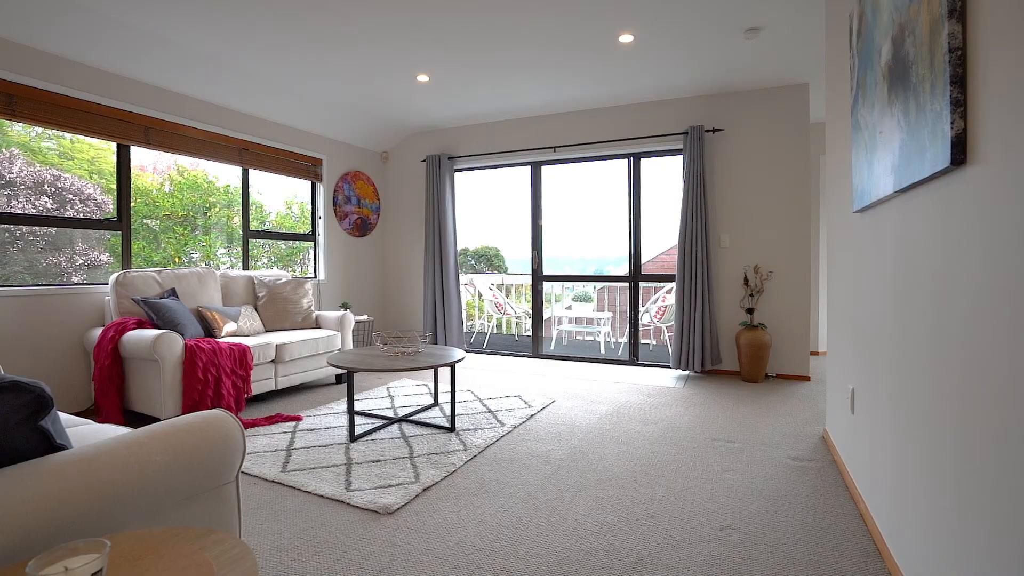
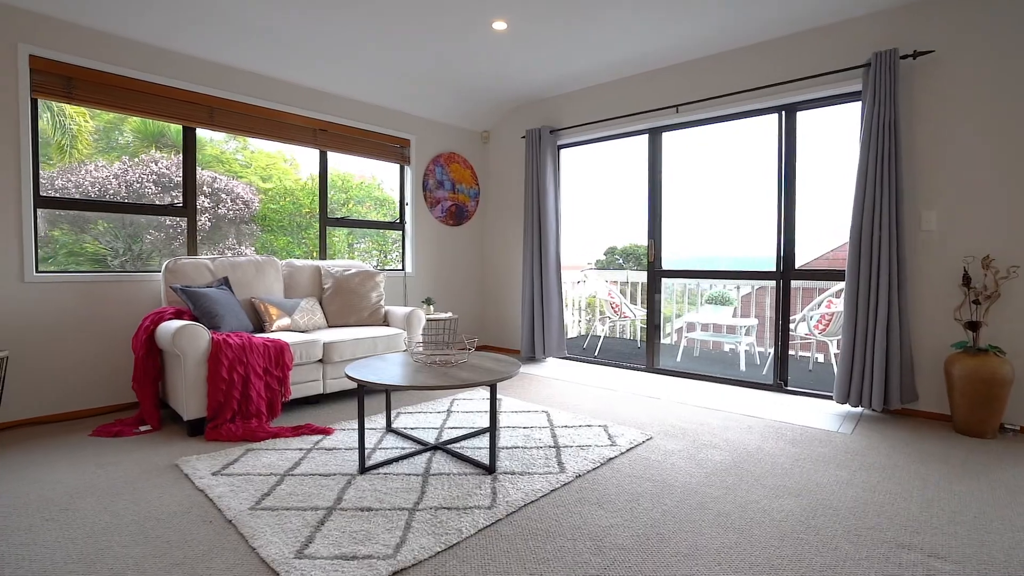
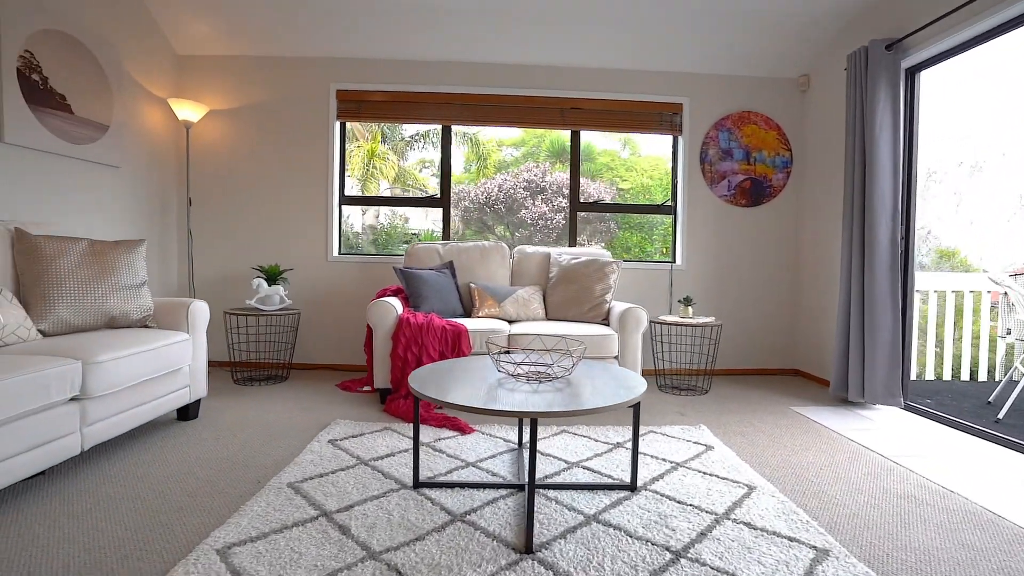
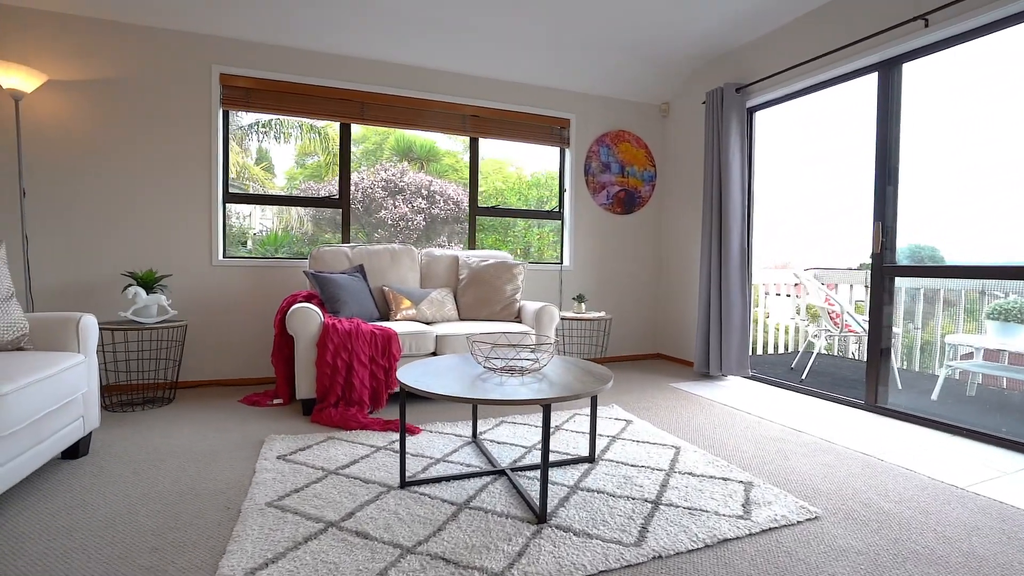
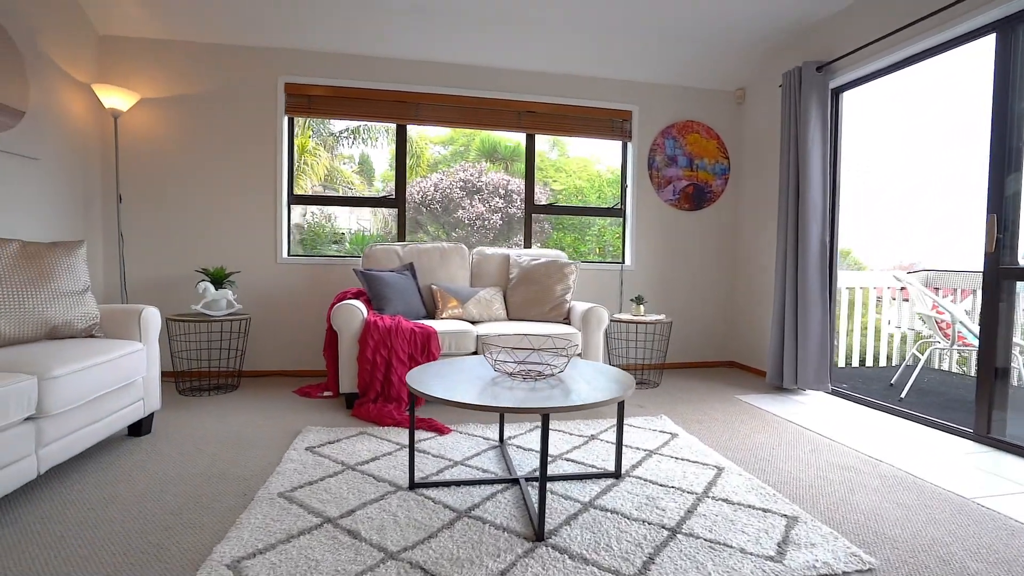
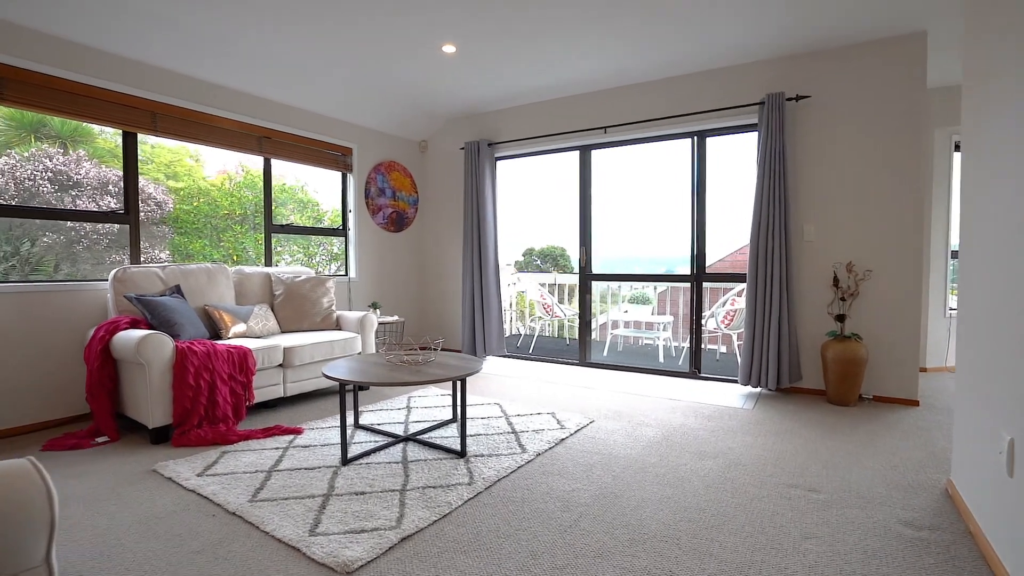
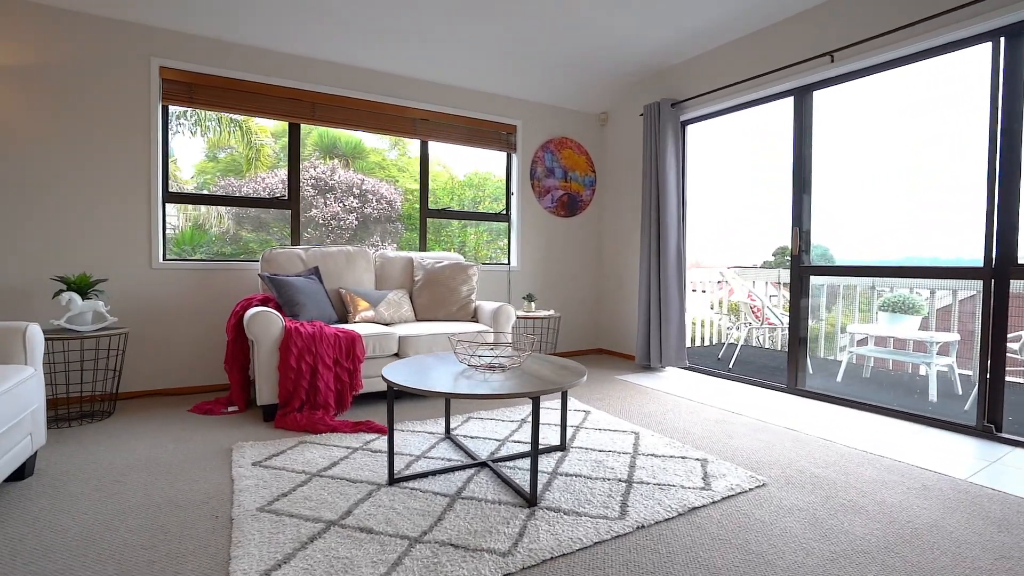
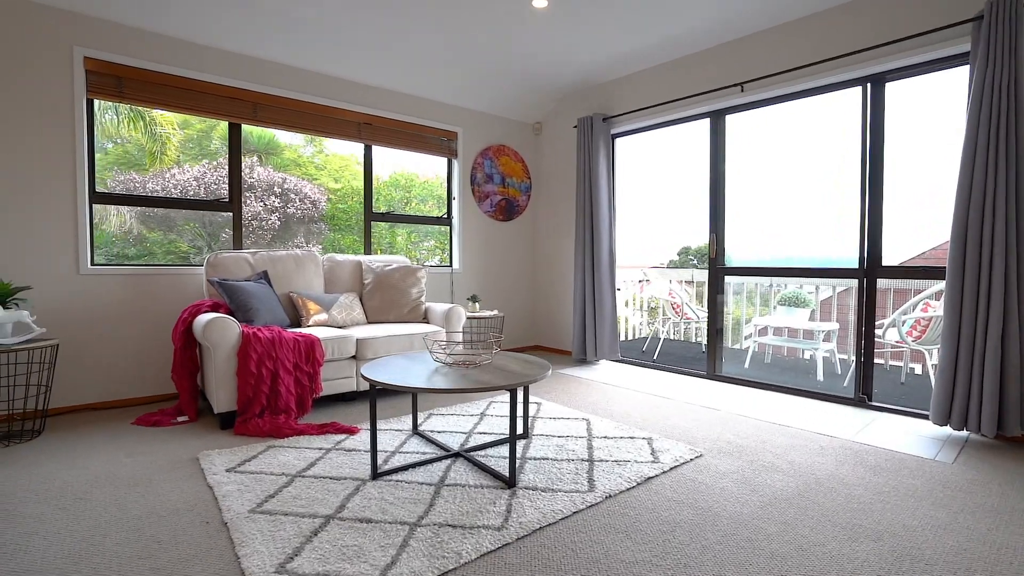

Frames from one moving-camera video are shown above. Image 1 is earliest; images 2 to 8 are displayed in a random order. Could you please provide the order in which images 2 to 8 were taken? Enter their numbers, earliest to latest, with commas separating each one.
6, 2, 8, 7, 4, 5, 3
